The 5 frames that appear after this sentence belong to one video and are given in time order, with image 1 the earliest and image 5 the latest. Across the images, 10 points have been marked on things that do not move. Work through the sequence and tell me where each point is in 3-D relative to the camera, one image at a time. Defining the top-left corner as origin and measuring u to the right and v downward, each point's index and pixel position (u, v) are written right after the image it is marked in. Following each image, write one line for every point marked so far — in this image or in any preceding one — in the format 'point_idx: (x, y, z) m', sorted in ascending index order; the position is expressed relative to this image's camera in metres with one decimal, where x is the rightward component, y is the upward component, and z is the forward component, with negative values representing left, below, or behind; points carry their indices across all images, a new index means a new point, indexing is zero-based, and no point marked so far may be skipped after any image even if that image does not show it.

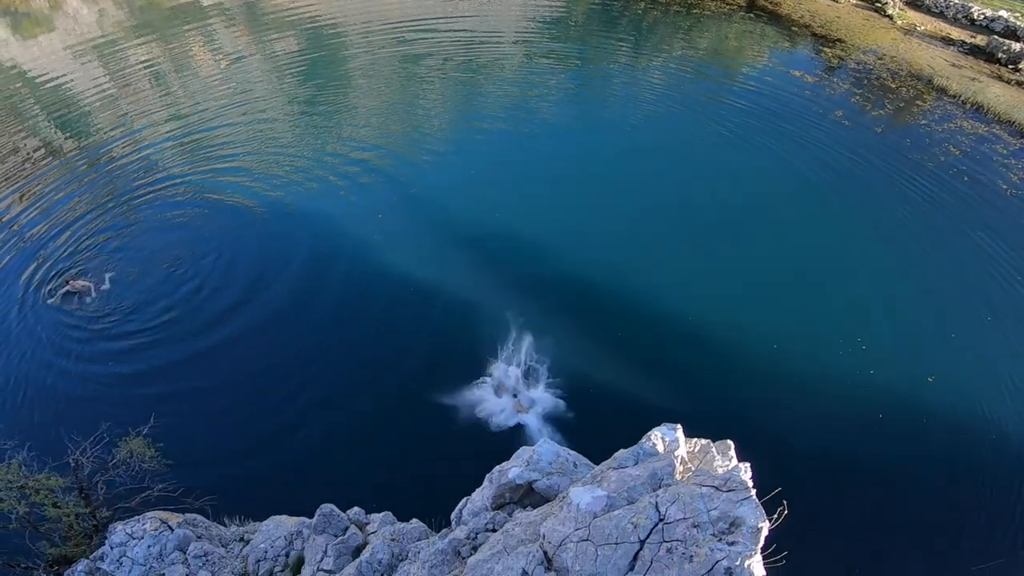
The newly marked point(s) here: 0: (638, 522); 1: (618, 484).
0: (+3.4, -5.0, +14.8) m
1: (+3.2, -4.6, +16.4) m
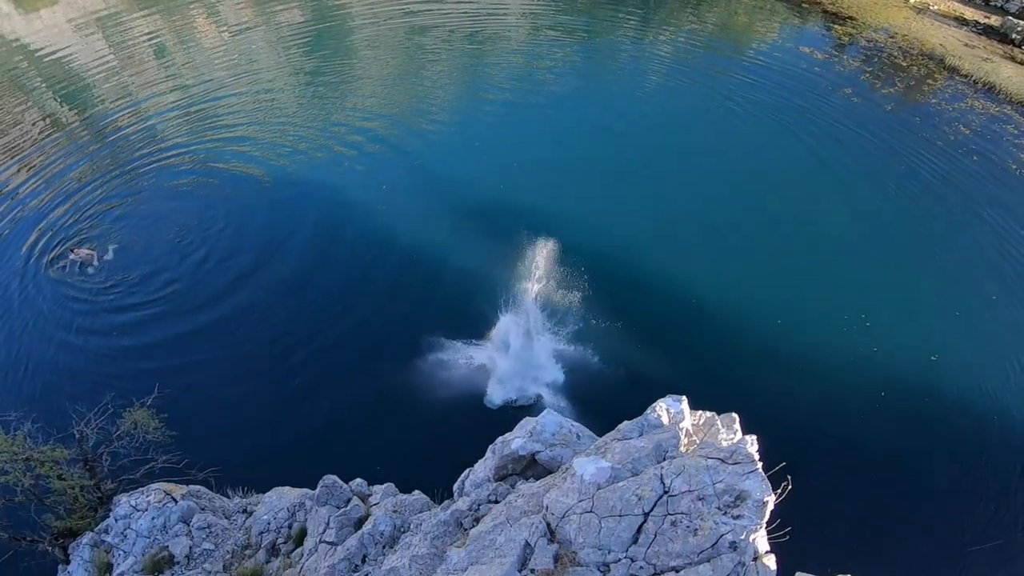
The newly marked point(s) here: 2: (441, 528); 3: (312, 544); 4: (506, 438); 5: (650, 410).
0: (+2.5, -3.8, +12.6) m
1: (+2.5, -3.4, +14.2) m
2: (-1.6, -5.3, +15.1) m
3: (-5.6, -7.1, +18.5) m
4: (-0.1, -3.6, +17.4) m
5: (+3.4, -2.7, +16.1) m
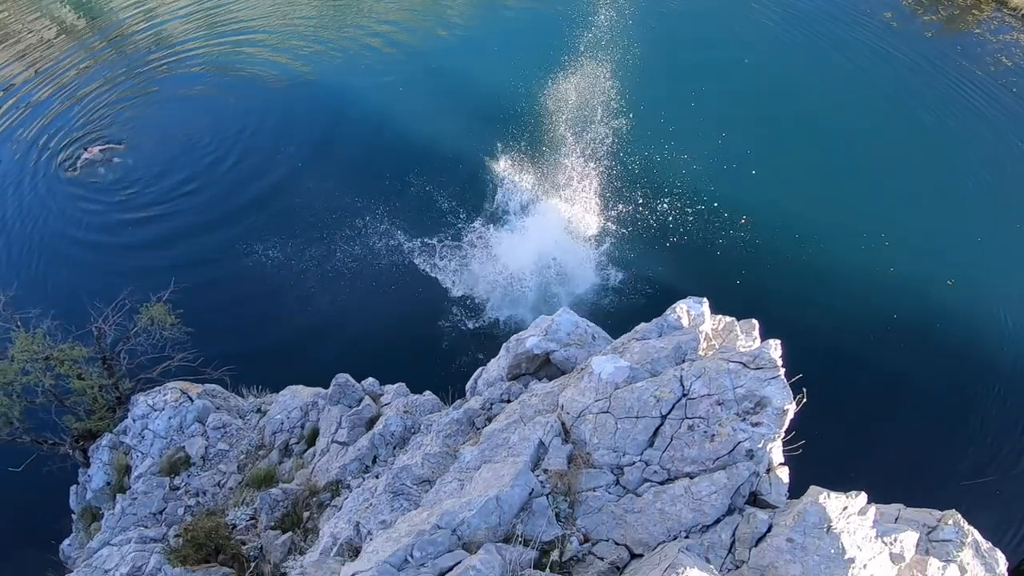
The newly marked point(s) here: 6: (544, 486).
0: (+2.7, -2.1, +12.4) m
1: (+2.8, -1.5, +14.0) m
2: (-1.3, -3.1, +15.1) m
3: (-5.3, -4.5, +18.7) m
4: (+0.2, -1.3, +17.2) m
5: (+3.8, -0.7, +15.8) m
6: (+0.6, -3.5, +11.6) m
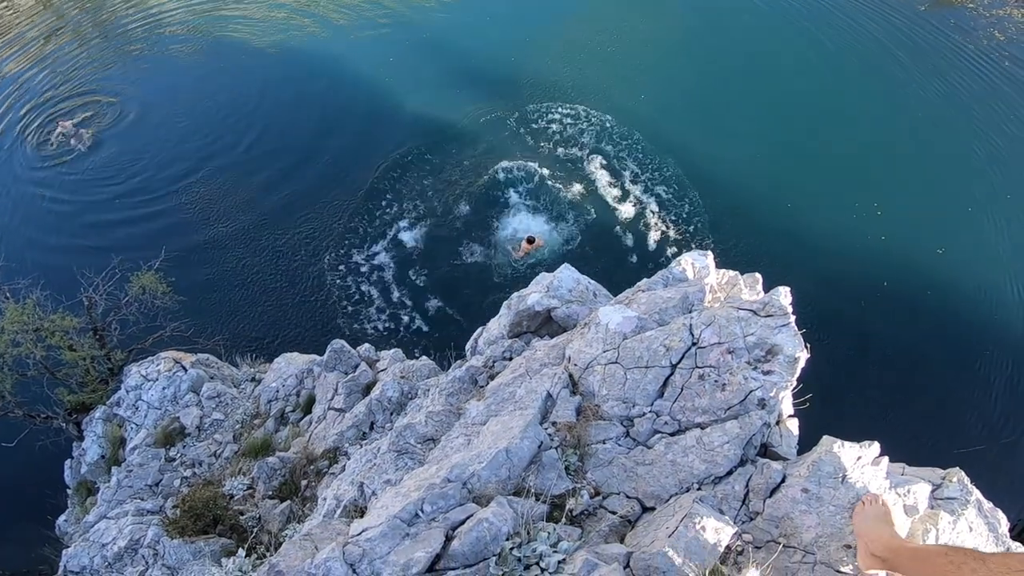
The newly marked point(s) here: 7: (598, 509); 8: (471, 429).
0: (+2.8, -1.2, +12.2) m
1: (+2.8, -0.5, +13.7) m
2: (-1.3, -2.2, +14.8) m
3: (-5.3, -3.4, +18.5) m
4: (+0.2, -0.3, +16.9) m
5: (+3.8, +0.4, +15.5) m
6: (+0.7, -2.6, +11.4) m
7: (+1.4, -3.6, +10.9) m
8: (-0.8, -2.7, +12.4) m
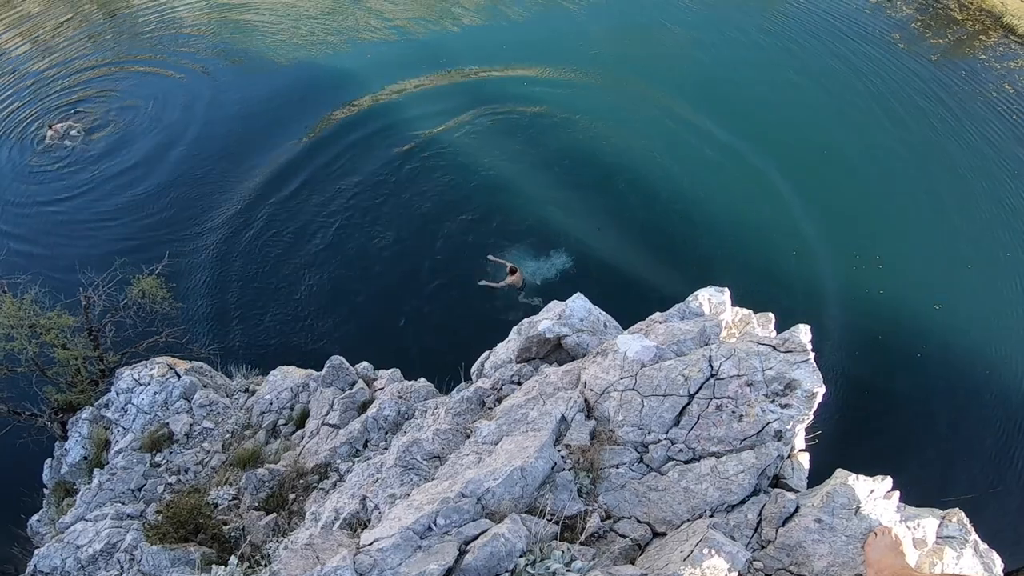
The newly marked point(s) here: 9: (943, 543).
0: (+3.1, -1.7, +12.2) m
1: (+3.1, -1.1, +13.8) m
2: (-1.1, -2.6, +14.8) m
3: (-5.3, -3.7, +18.3) m
4: (+0.5, -0.8, +16.9) m
5: (+4.1, -0.4, +15.6) m
6: (+0.9, -3.0, +11.4) m
7: (+1.5, -4.0, +10.9) m
8: (-0.6, -3.0, +12.4) m
9: (+7.4, -4.4, +11.4) m
